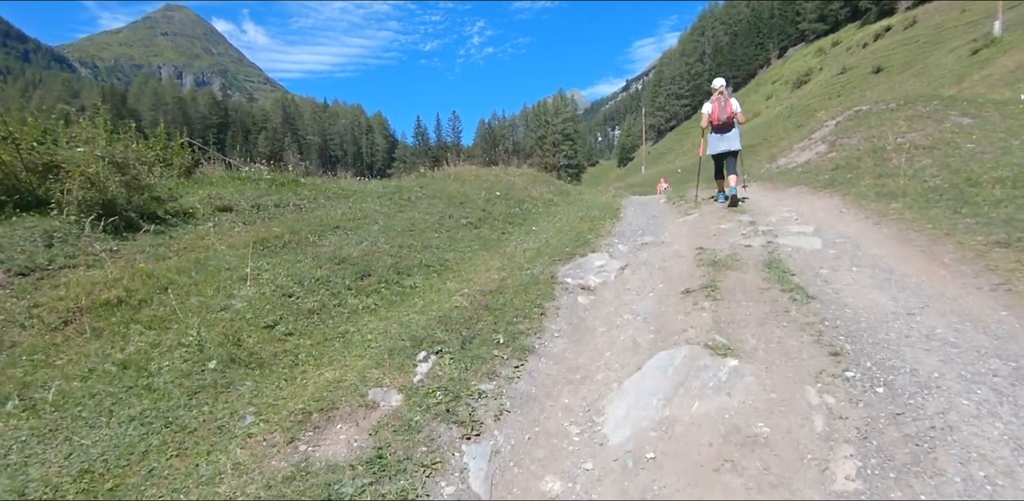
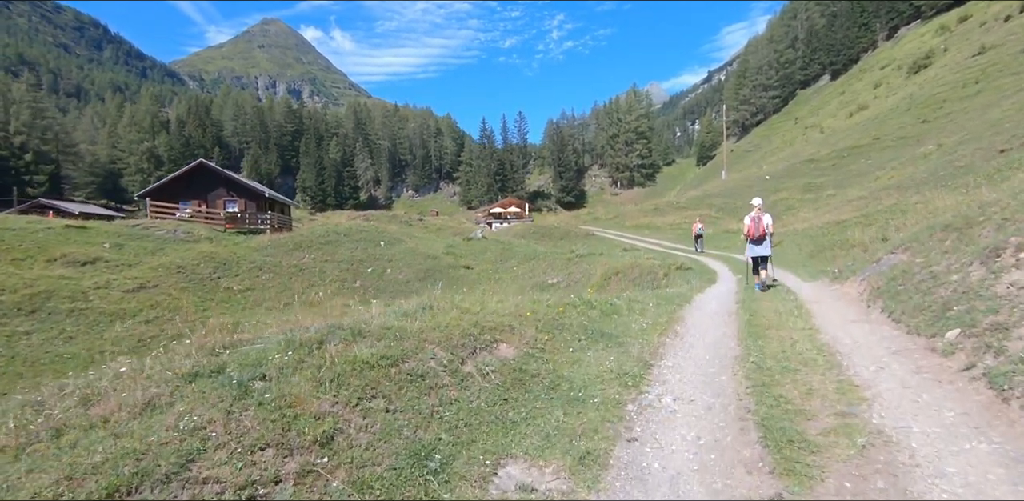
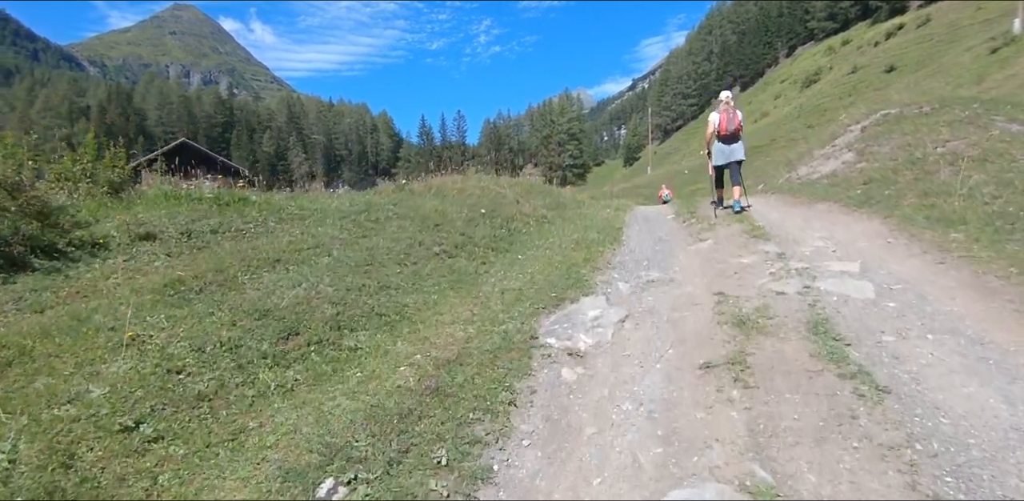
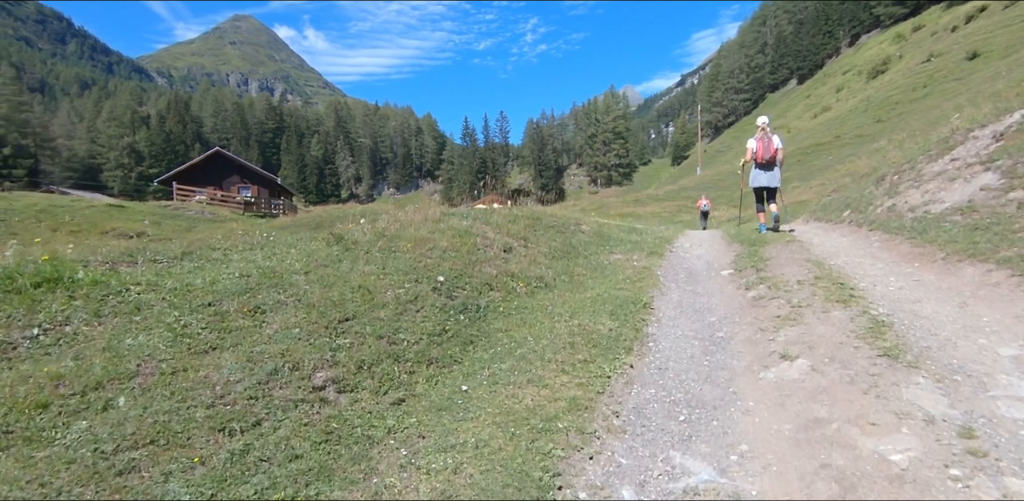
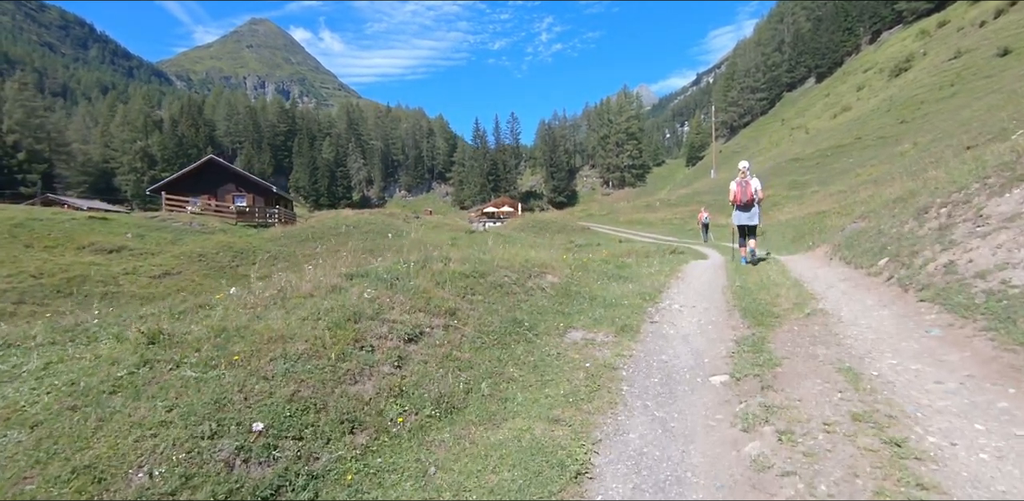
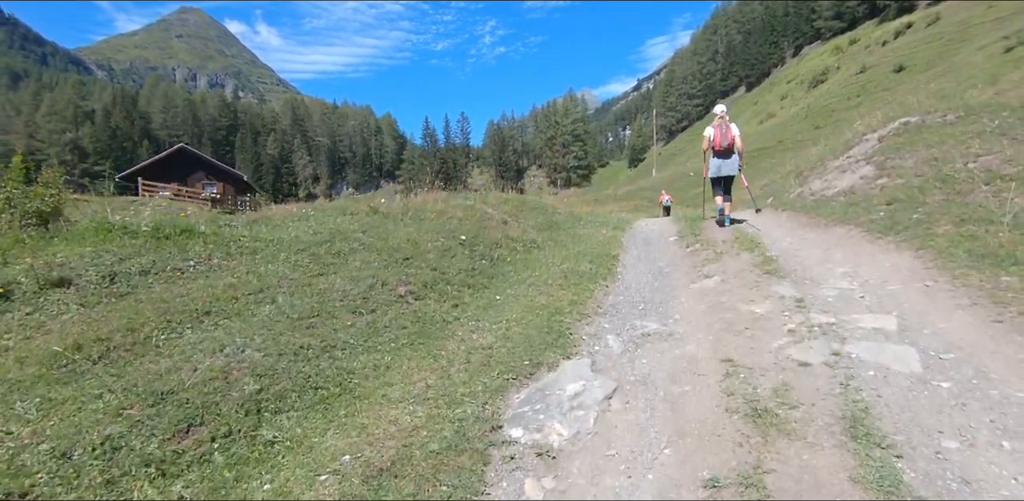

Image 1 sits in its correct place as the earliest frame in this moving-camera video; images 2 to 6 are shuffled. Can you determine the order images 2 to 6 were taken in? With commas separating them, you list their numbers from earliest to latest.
3, 6, 4, 5, 2
